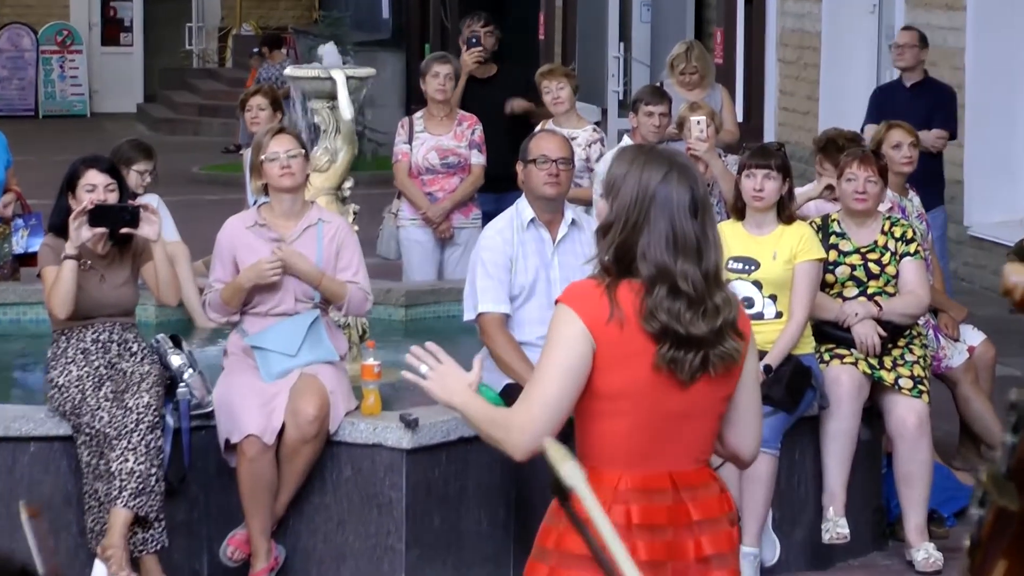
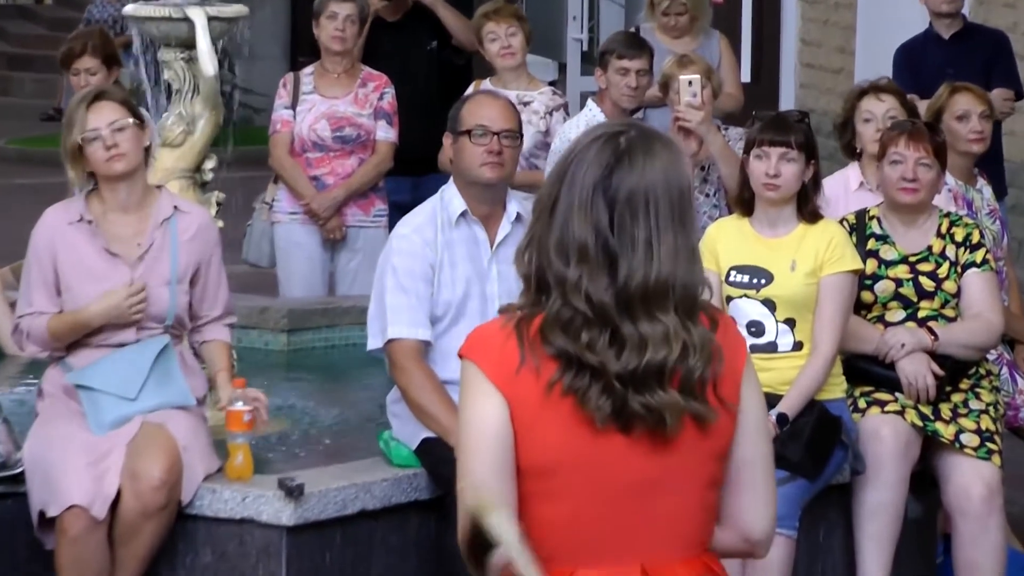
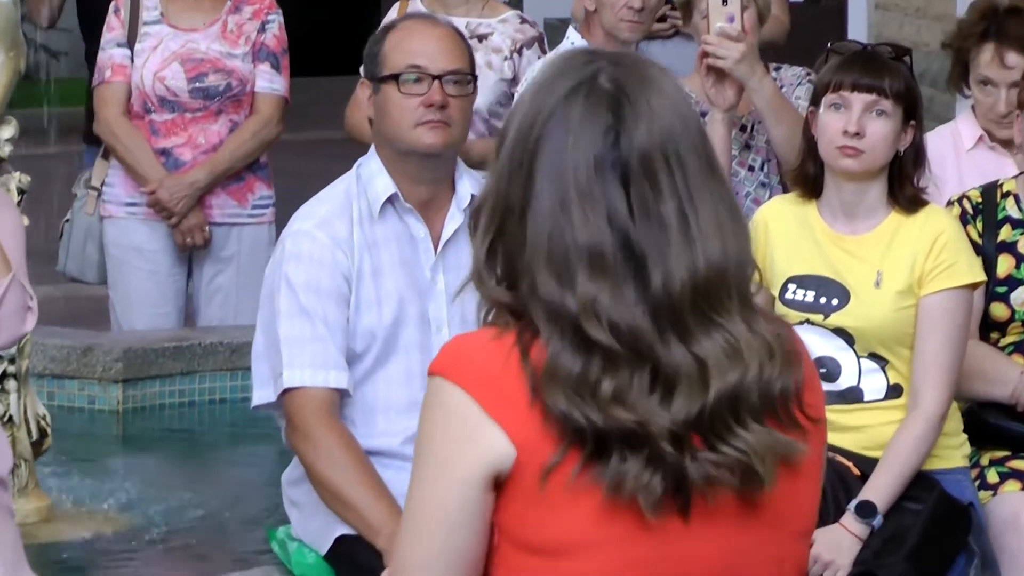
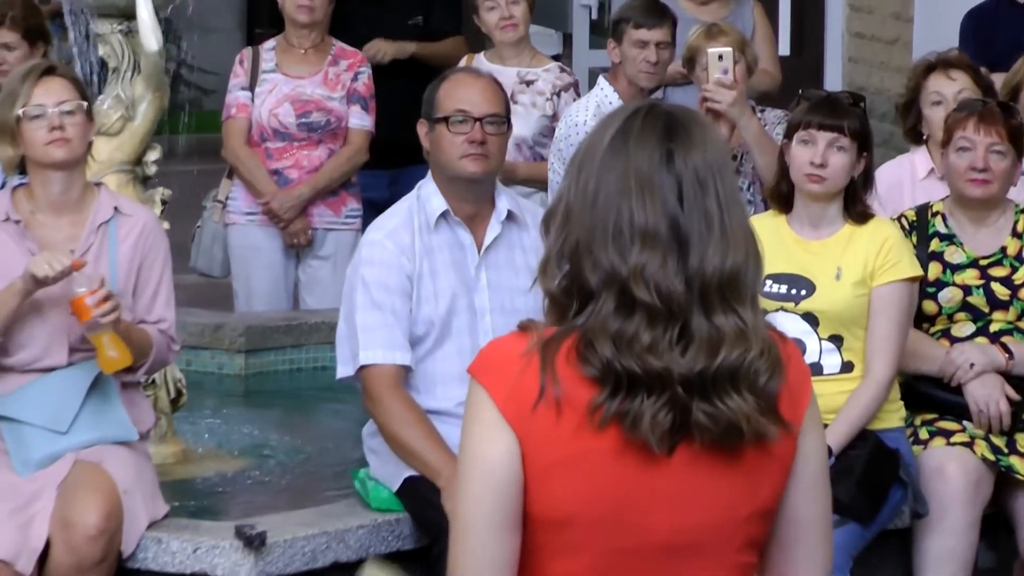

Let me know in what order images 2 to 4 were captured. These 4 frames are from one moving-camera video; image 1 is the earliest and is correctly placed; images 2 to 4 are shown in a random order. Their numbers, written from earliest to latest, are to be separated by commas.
2, 4, 3
